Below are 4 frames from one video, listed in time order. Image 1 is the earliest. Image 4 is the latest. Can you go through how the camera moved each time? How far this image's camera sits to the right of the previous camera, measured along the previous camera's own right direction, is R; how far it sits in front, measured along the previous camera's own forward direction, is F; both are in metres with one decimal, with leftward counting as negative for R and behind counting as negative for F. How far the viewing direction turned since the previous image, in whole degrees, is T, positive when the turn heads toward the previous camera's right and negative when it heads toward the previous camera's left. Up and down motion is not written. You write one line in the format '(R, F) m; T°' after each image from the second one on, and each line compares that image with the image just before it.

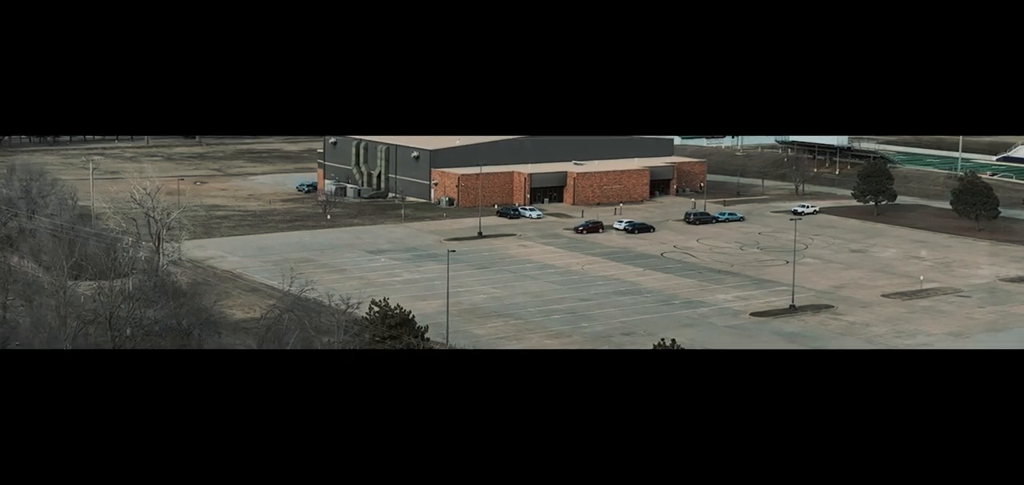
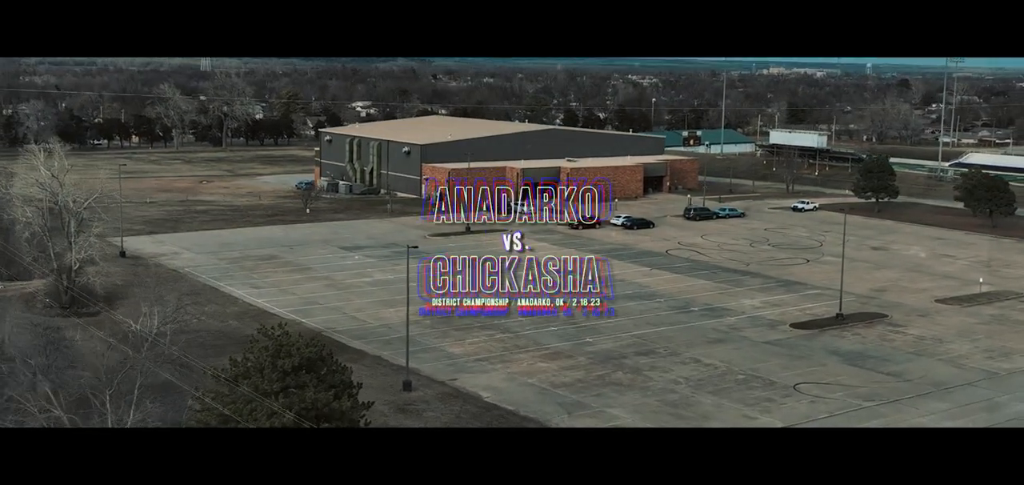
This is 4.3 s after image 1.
(0.0, +2.0) m; 0°
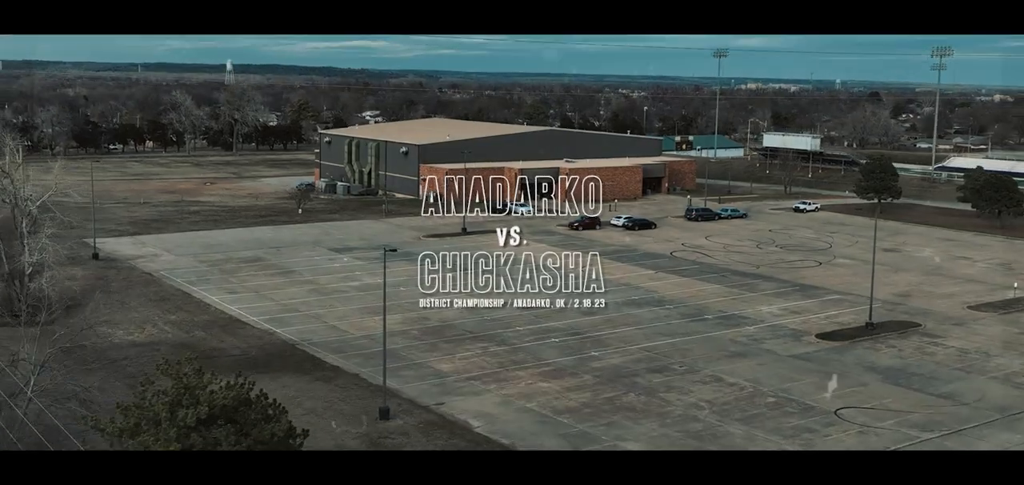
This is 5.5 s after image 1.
(0.0, +0.8) m; 0°
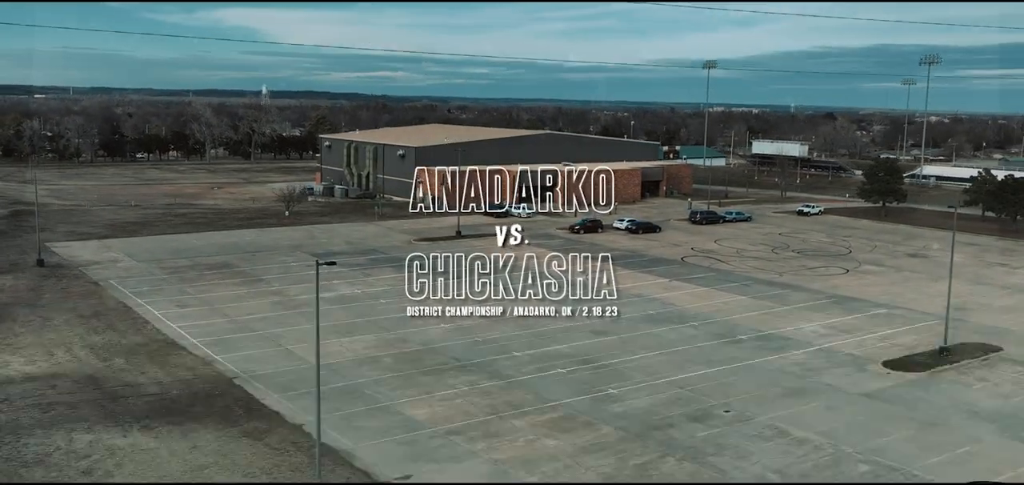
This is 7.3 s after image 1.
(0.0, +1.5) m; 0°
